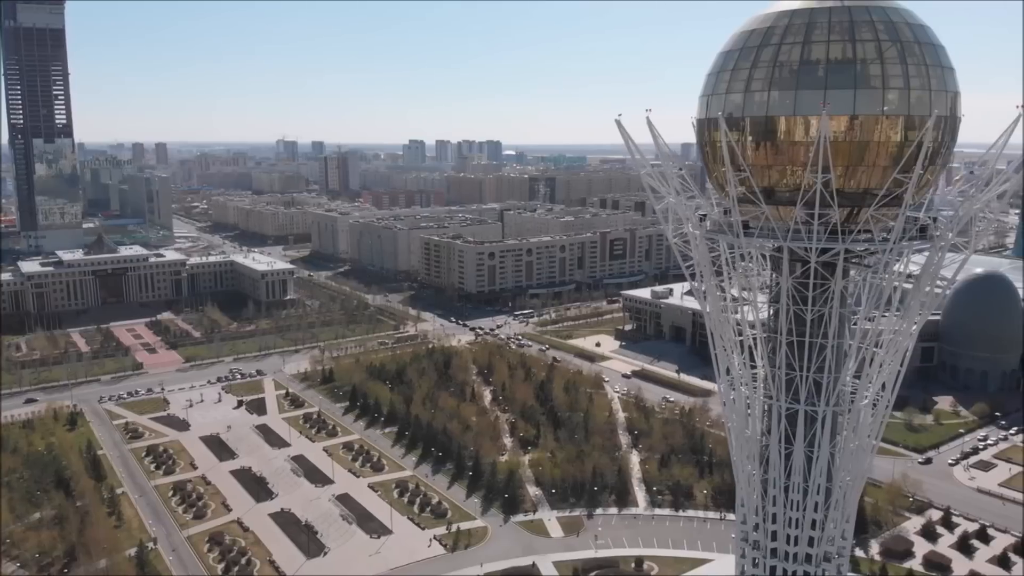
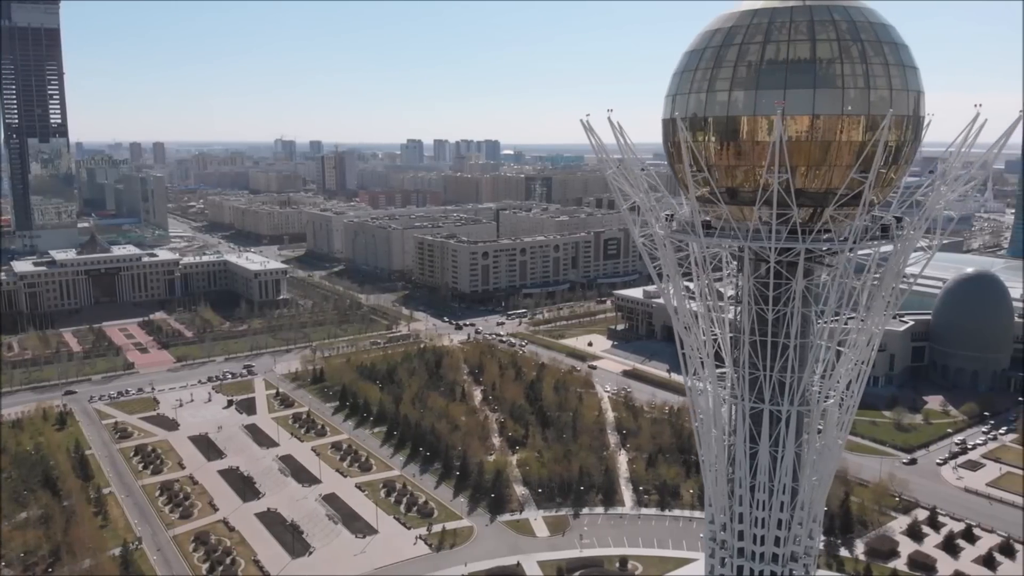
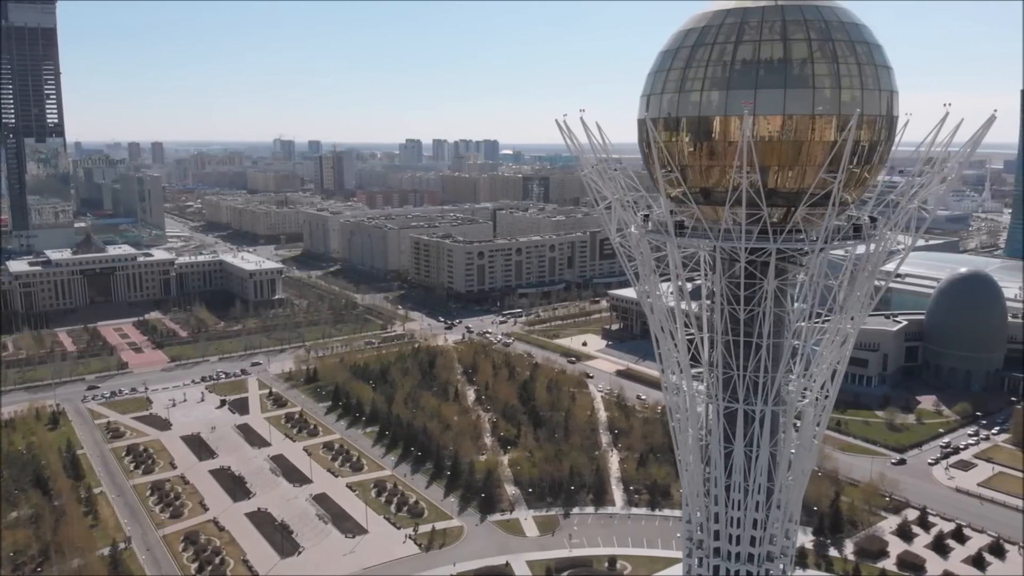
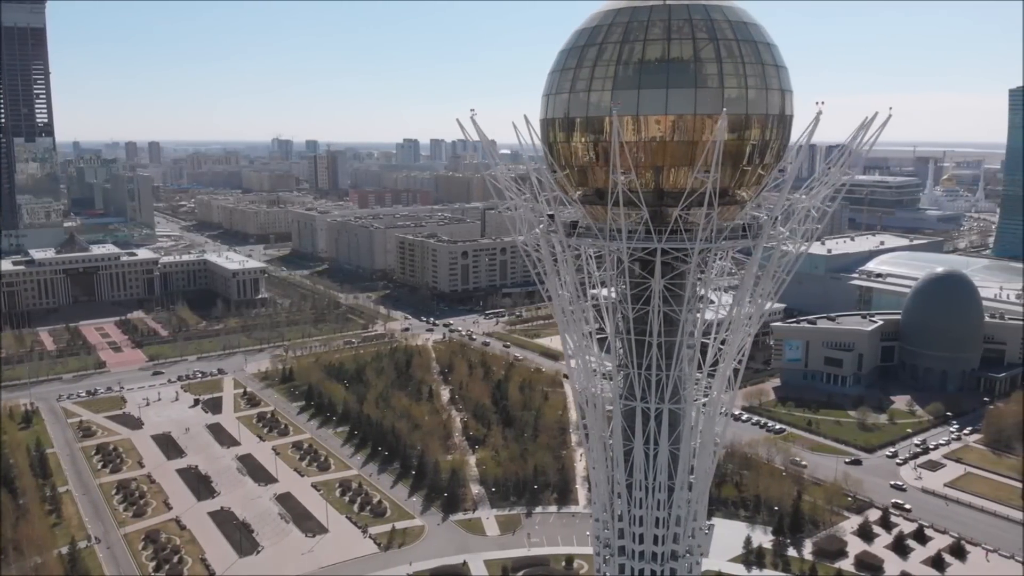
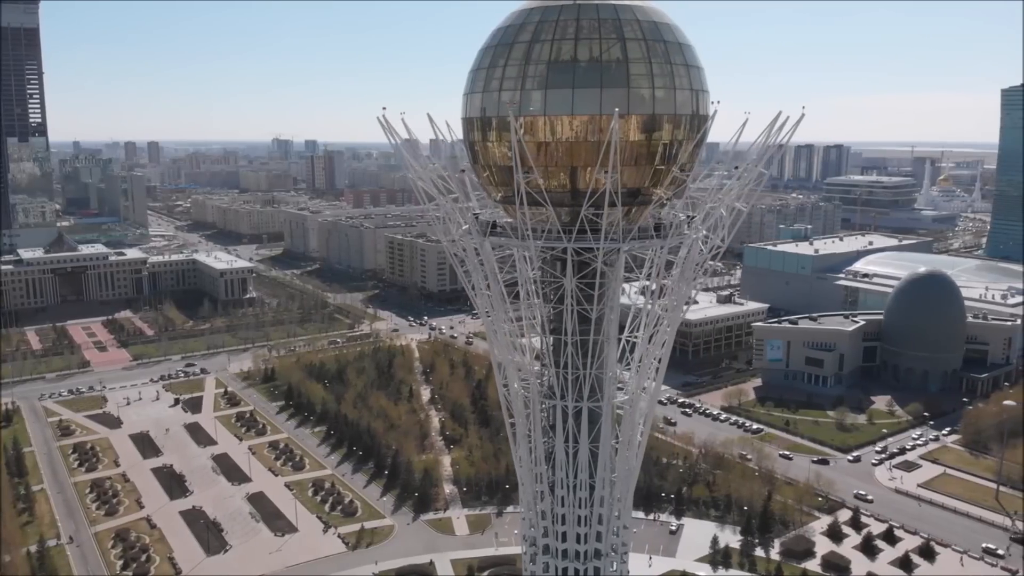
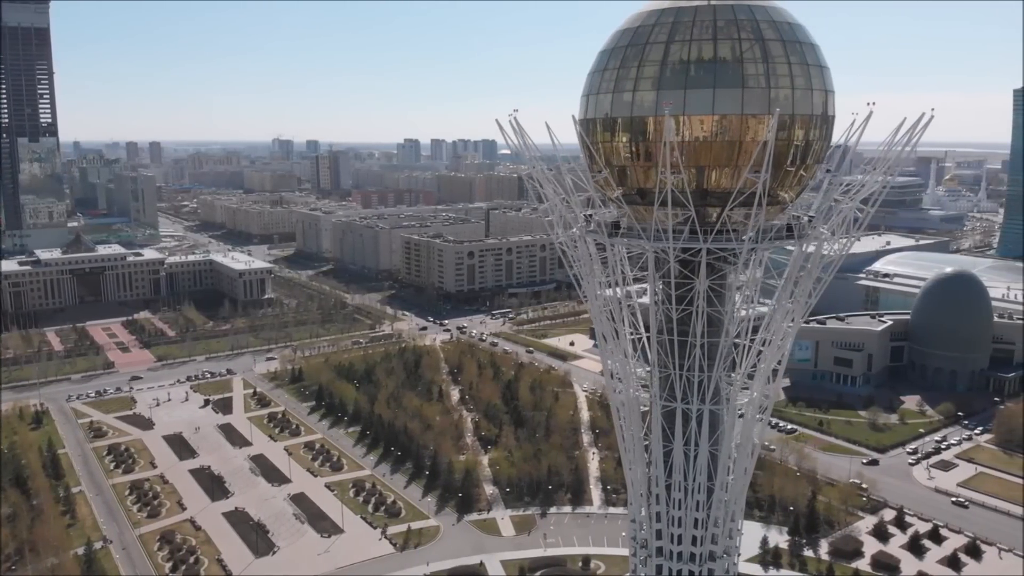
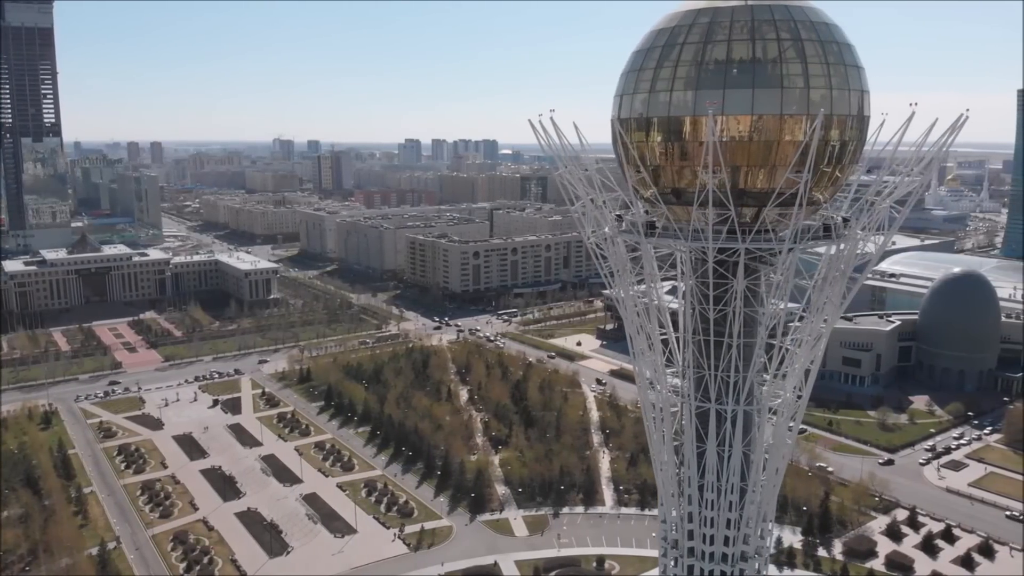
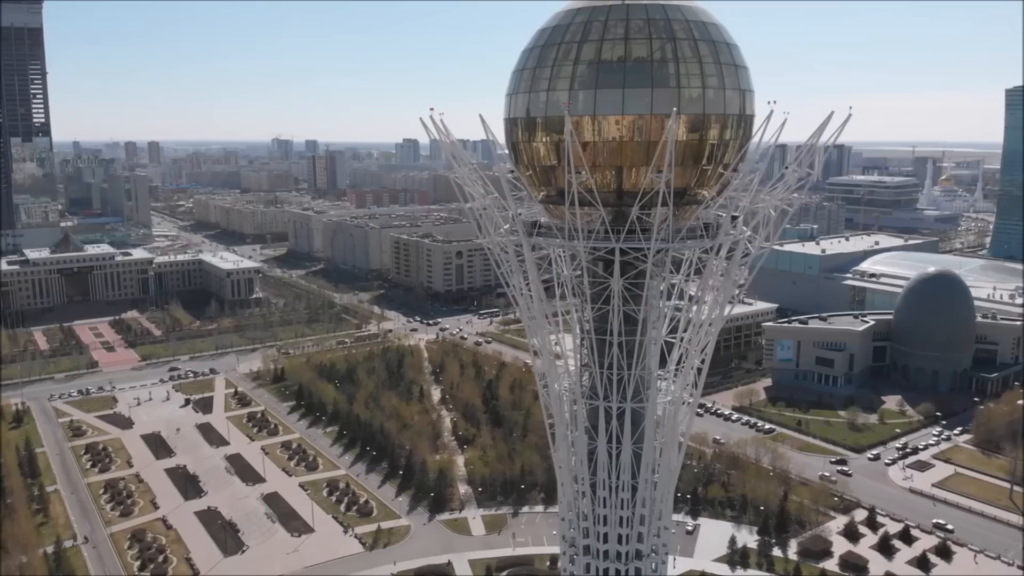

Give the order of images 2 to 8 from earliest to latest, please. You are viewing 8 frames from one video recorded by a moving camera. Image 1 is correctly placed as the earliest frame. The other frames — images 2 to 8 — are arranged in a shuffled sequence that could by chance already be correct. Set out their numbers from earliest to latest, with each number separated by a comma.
2, 3, 7, 6, 4, 8, 5
